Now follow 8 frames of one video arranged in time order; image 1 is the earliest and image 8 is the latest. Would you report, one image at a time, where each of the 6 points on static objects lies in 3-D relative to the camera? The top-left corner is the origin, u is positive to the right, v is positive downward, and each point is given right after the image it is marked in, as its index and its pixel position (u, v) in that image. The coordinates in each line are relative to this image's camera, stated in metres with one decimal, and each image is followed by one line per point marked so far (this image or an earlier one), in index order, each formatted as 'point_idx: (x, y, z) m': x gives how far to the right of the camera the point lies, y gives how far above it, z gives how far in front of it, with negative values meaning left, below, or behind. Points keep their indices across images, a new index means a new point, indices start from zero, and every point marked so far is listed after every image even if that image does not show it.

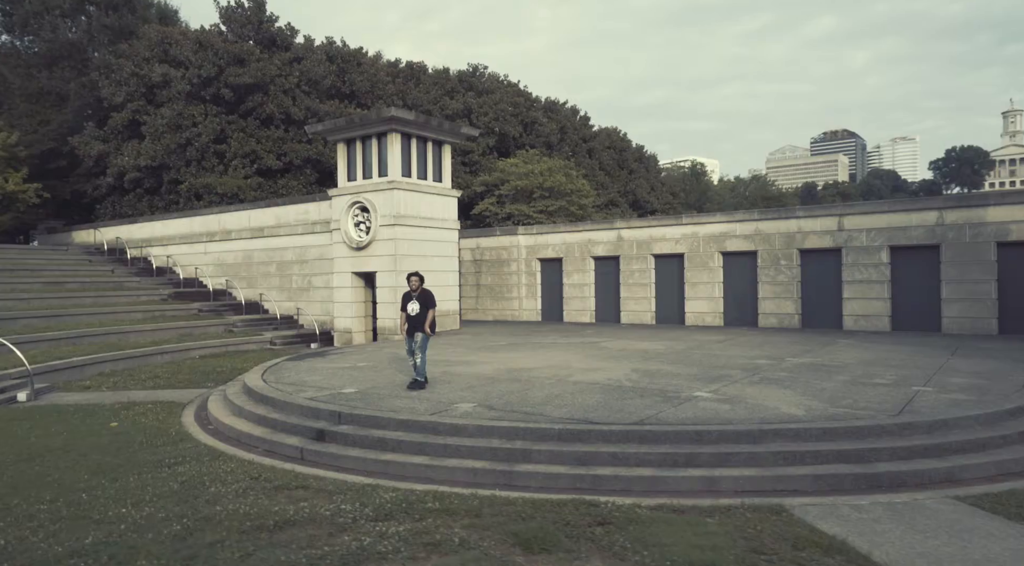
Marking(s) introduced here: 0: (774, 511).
0: (+1.9, -1.7, +5.3) m
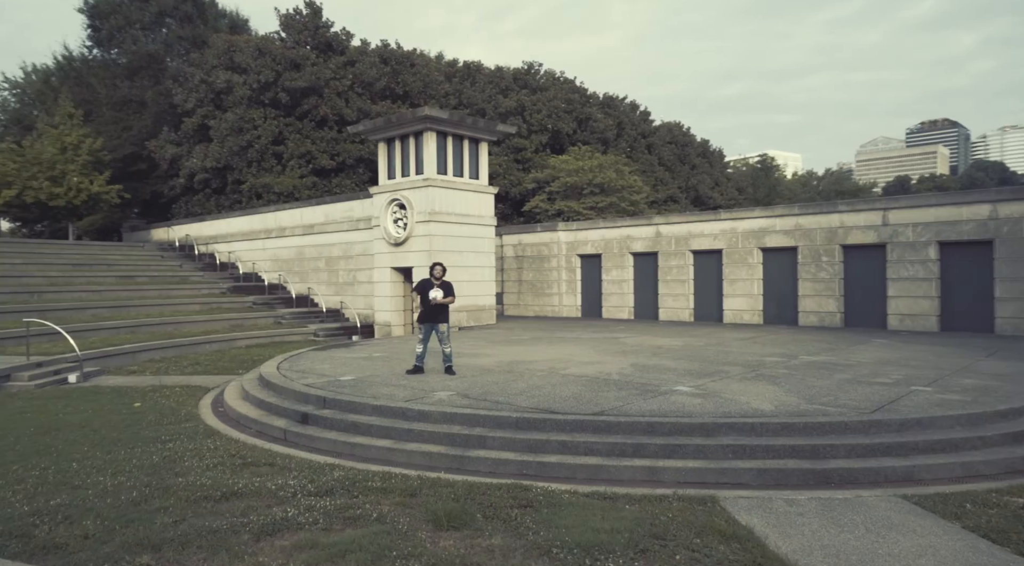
0: (+1.4, -1.6, +5.4) m
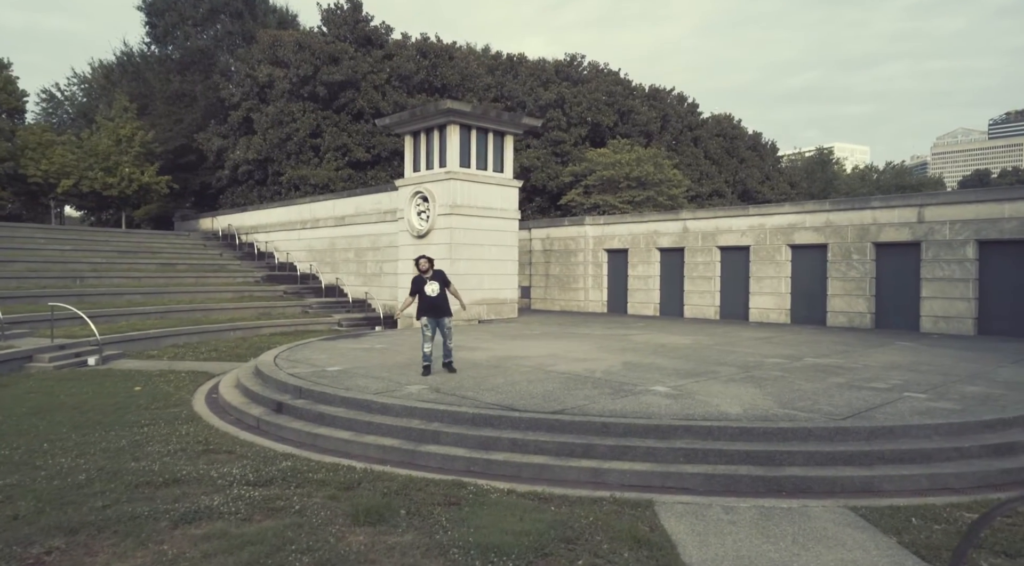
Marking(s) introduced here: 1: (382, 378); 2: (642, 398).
0: (+0.9, -1.6, +5.2) m
1: (-1.5, -1.1, +8.6) m
2: (+1.4, -1.2, +7.6) m
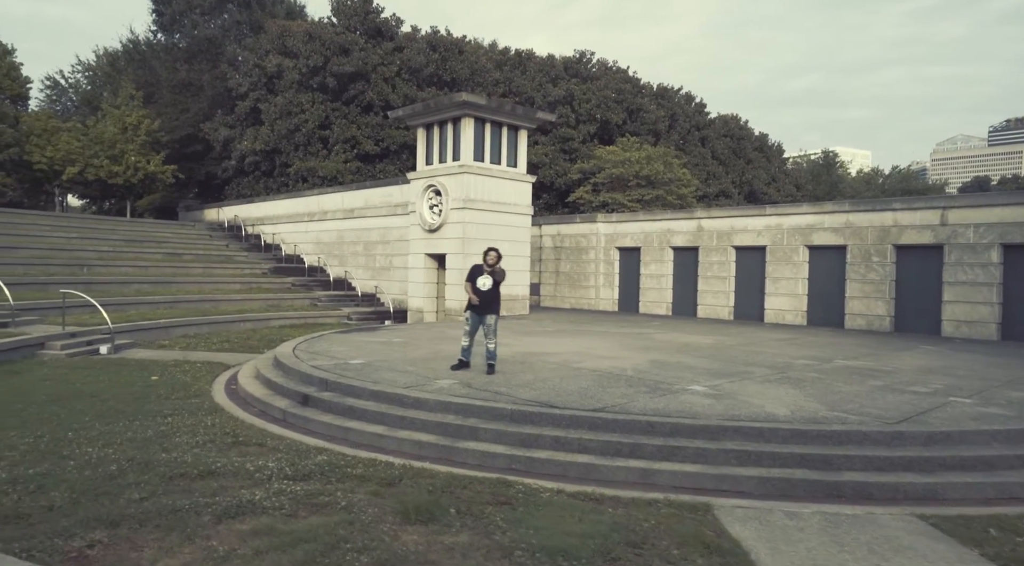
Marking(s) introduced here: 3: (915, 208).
0: (+1.3, -1.6, +5.0) m
1: (-1.2, -1.0, +8.4) m
2: (+1.7, -1.1, +7.4) m
3: (+8.5, +1.6, +15.3) m
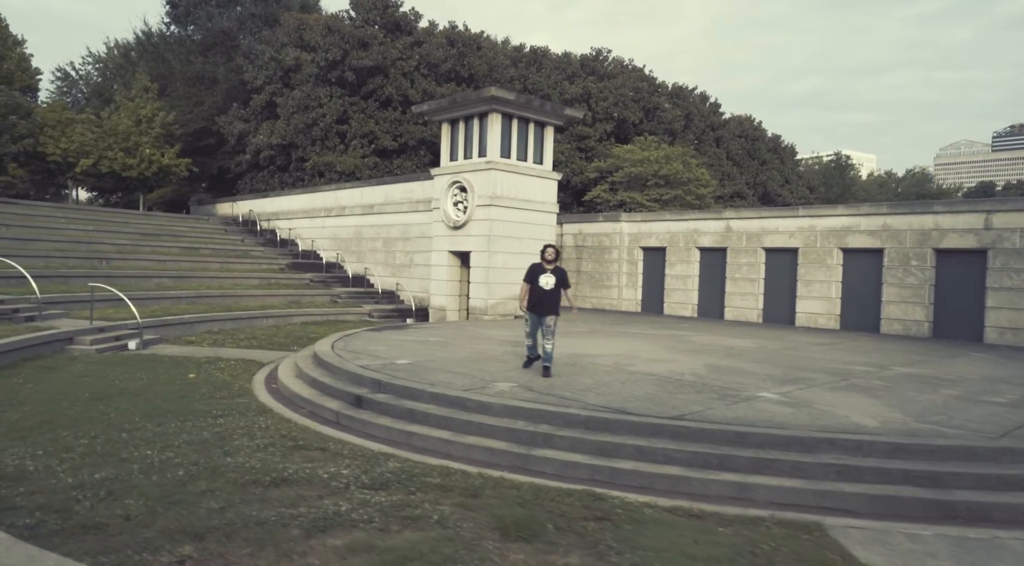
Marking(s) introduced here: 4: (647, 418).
0: (+1.9, -1.6, +4.7) m
1: (-0.5, -1.0, +8.1) m
2: (+2.4, -1.2, +7.1) m
3: (+9.1, +1.5, +15.0) m
4: (+1.2, -1.1, +6.2) m
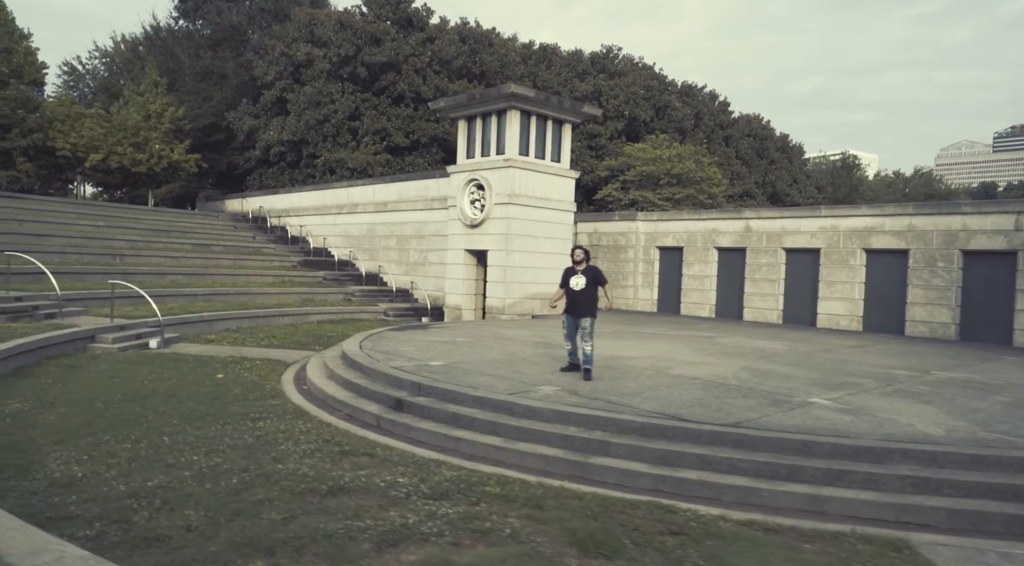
0: (+2.3, -1.6, +4.5) m
1: (-0.1, -1.0, +7.9) m
2: (+2.8, -1.2, +6.9) m
3: (+9.6, +1.4, +14.8) m
4: (+1.6, -1.2, +6.0) m
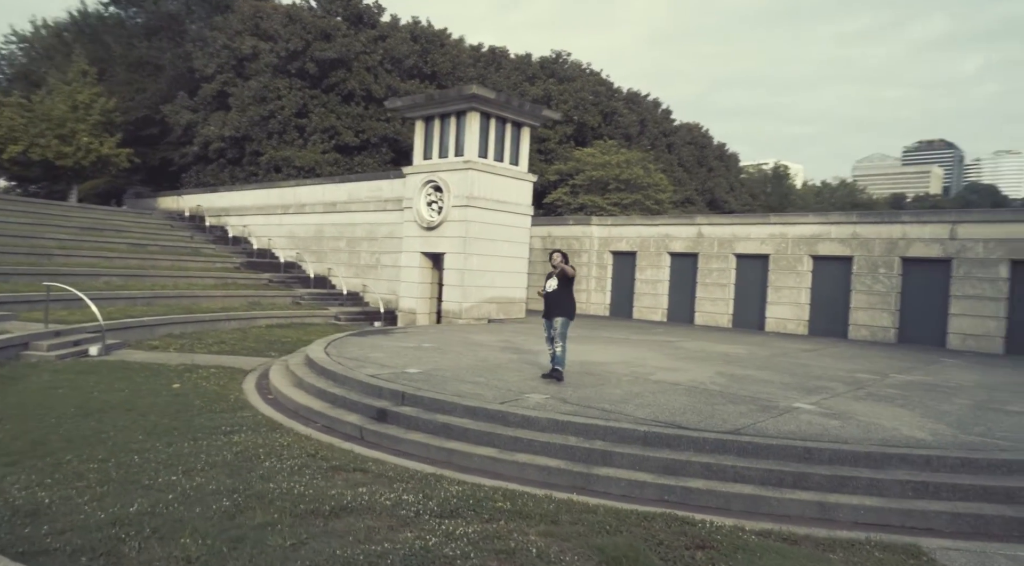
0: (+2.4, -1.7, +4.5) m
1: (-0.3, -1.1, +7.7) m
2: (+2.7, -1.3, +6.9) m
3: (+8.8, +1.3, +15.4) m
4: (+1.6, -1.2, +5.9) m
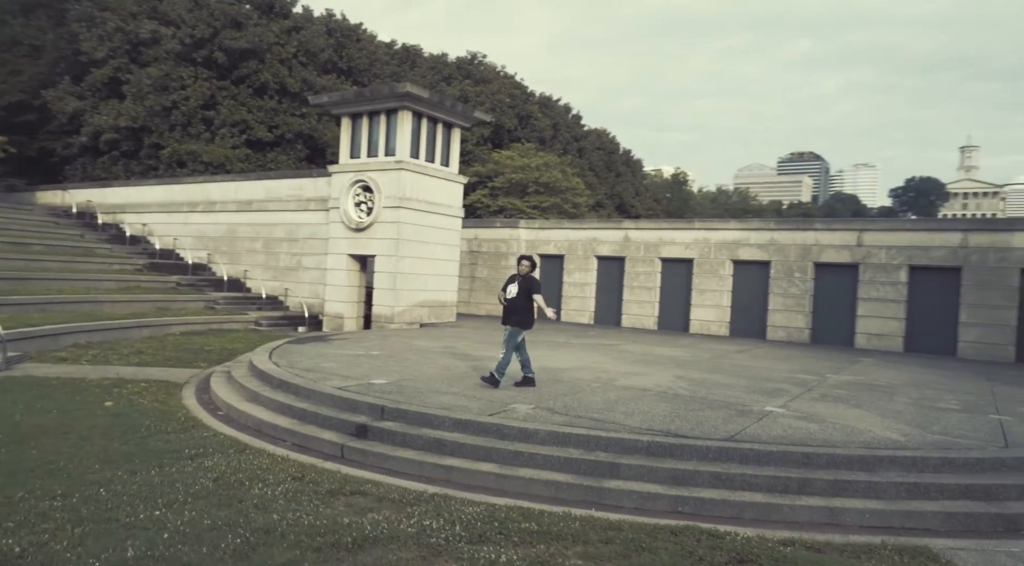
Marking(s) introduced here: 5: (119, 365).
0: (+2.6, -1.7, +4.7) m
1: (-0.5, -1.1, +7.4) m
2: (+2.6, -1.3, +7.1) m
3: (+7.4, +1.2, +16.3) m
4: (+1.6, -1.3, +5.9) m
5: (-5.9, -1.2, +11.1) m
